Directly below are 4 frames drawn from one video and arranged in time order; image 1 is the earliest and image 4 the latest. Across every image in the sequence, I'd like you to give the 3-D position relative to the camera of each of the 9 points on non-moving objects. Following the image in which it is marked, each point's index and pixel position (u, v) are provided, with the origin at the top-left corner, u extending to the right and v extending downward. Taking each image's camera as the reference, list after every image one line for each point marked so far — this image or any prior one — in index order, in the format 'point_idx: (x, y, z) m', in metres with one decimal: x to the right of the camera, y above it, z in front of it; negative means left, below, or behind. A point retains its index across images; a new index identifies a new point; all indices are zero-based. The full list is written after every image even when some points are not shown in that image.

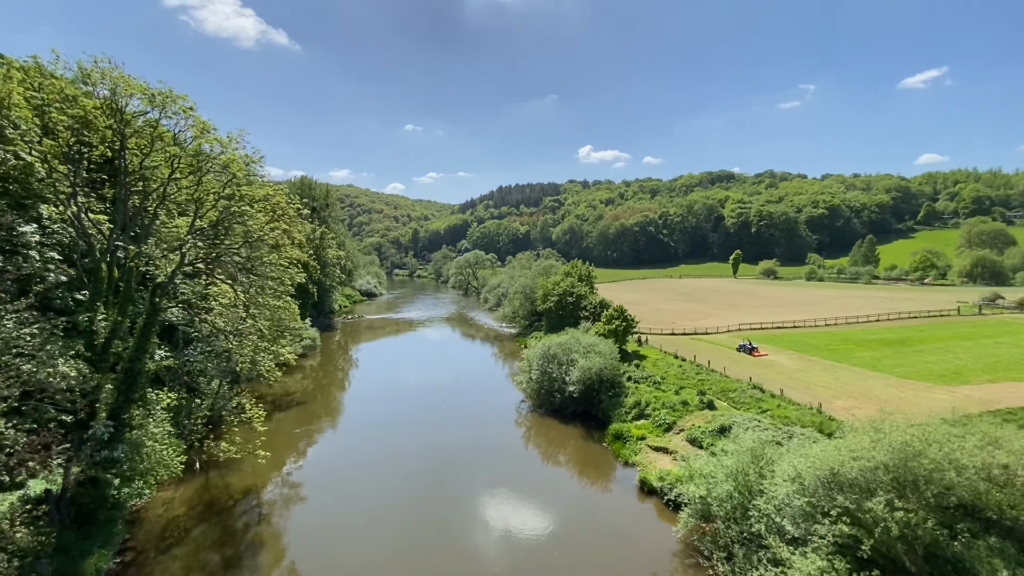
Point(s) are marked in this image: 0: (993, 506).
0: (+13.7, -6.5, +13.9) m
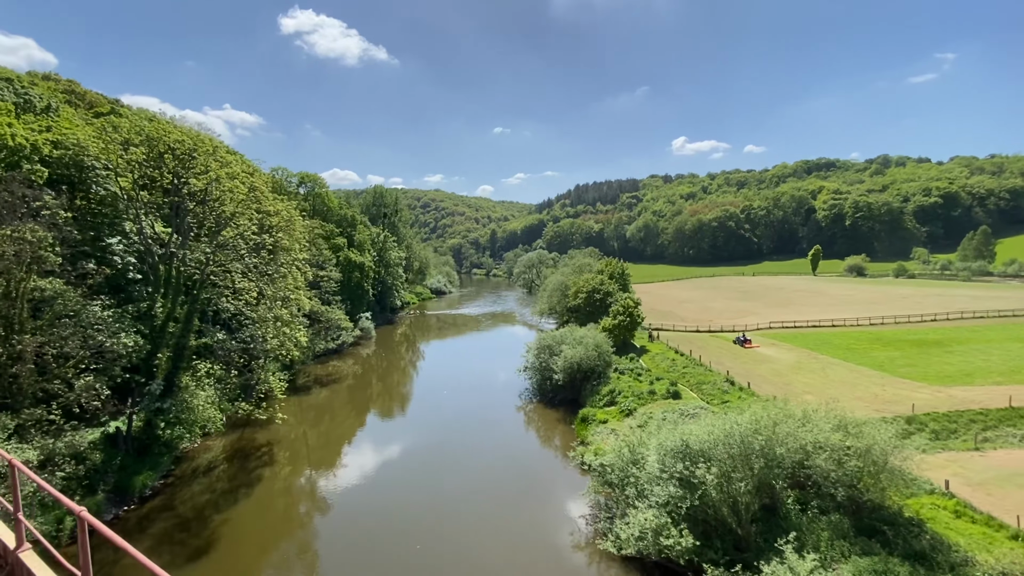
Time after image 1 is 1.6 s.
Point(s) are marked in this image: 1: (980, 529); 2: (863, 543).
0: (+9.9, -6.3, +14.9) m
1: (+13.6, -7.0, +14.5) m
2: (+9.8, -7.3, +13.9) m
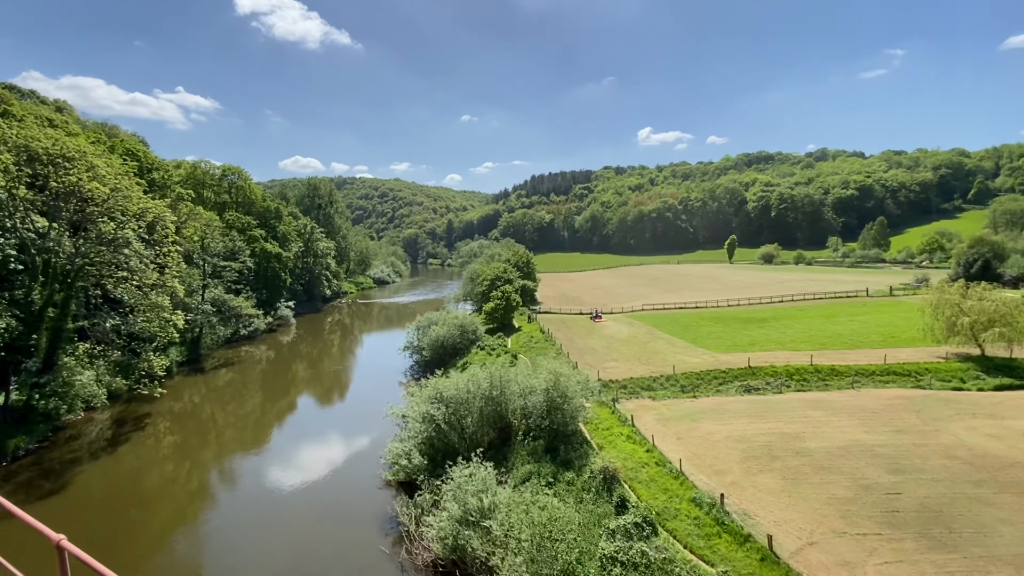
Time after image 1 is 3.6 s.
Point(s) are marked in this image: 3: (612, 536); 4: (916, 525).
0: (+1.1, -5.6, +20.0) m
1: (+4.8, -6.4, +19.8) m
2: (+1.0, -6.6, +19.0) m
3: (+2.8, -7.1, +13.8) m
4: (+11.1, -6.6, +13.4) m
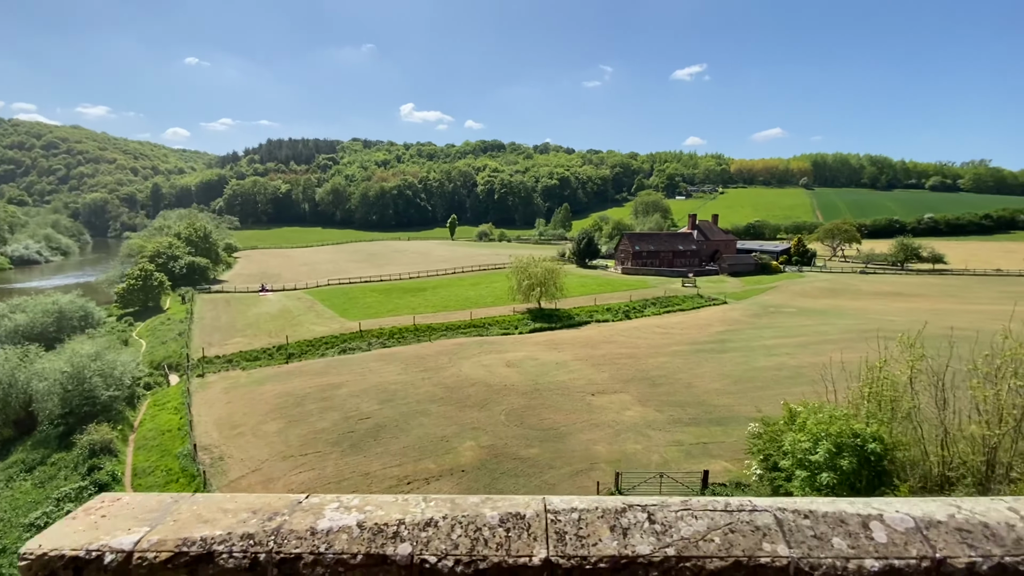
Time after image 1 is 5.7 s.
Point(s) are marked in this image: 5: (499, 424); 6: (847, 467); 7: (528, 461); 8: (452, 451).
0: (-17.6, -4.7, +18.7) m
1: (-14.3, -5.3, +20.3) m
2: (-17.2, -5.7, +17.9) m
3: (-13.4, -6.3, +14.1) m
4: (-5.7, -5.5, +17.5) m
5: (-0.5, -5.2, +18.6) m
6: (+6.2, -3.3, +9.0) m
7: (+0.5, -5.7, +15.9) m
8: (-2.1, -5.6, +16.5) m
